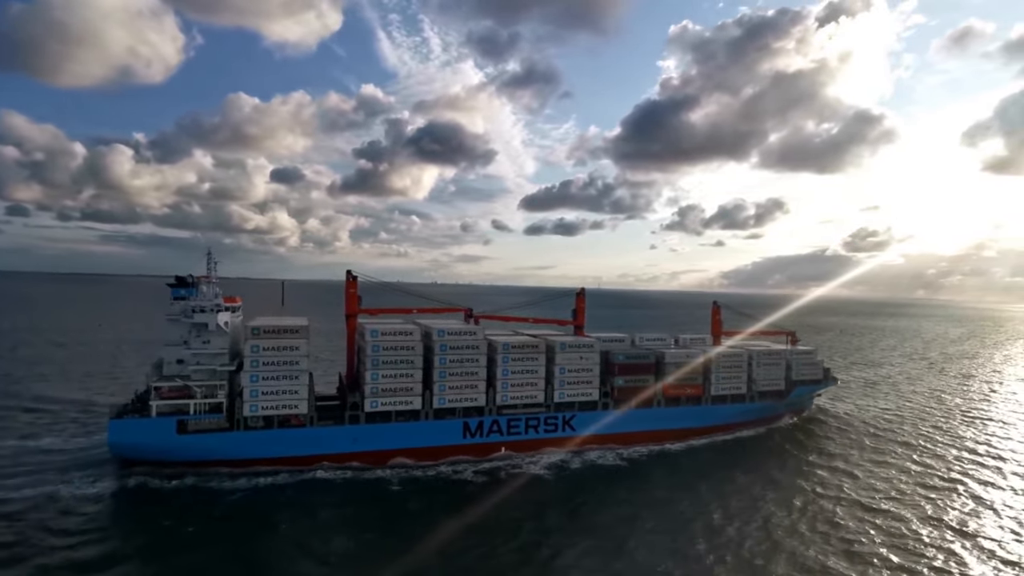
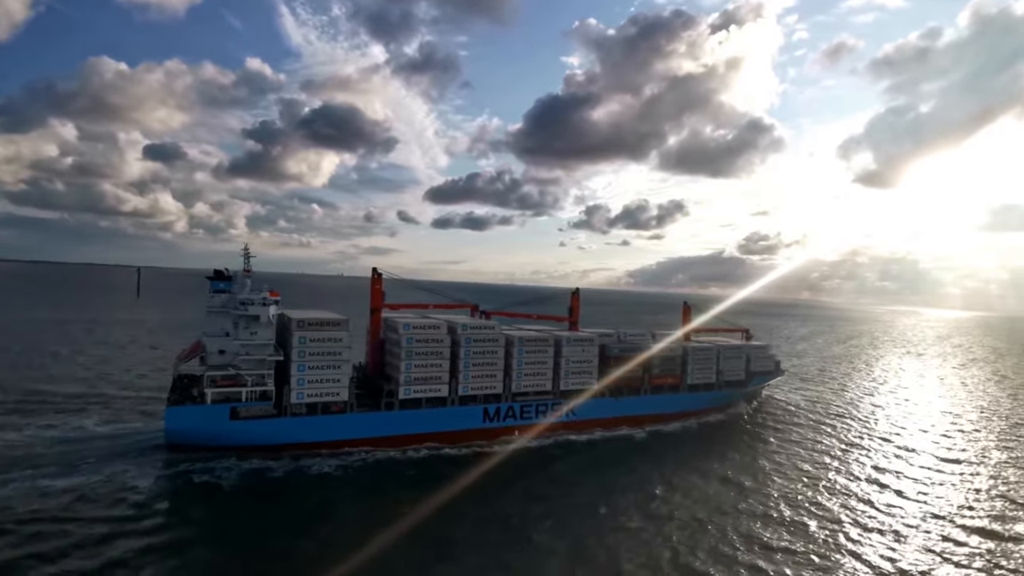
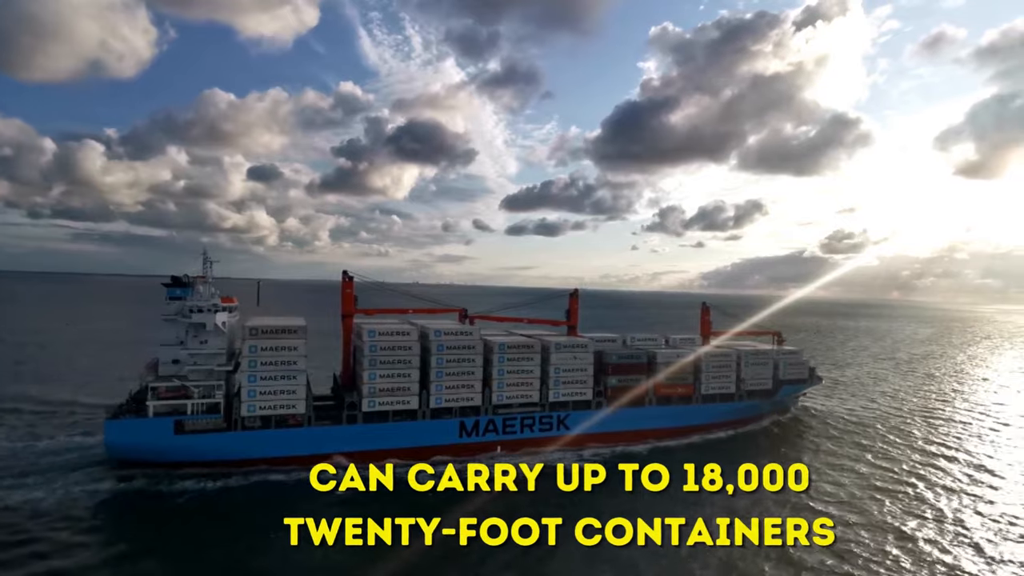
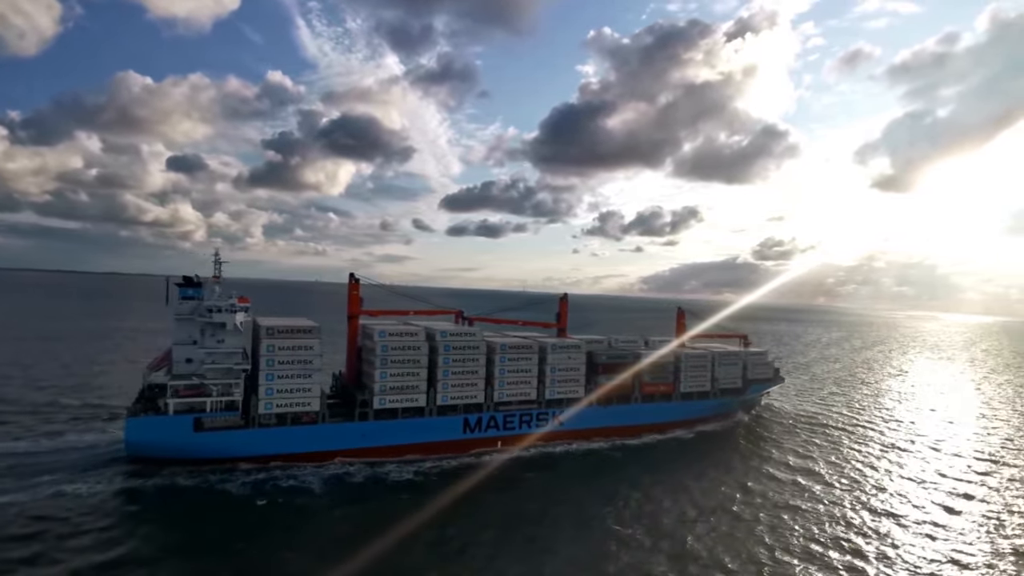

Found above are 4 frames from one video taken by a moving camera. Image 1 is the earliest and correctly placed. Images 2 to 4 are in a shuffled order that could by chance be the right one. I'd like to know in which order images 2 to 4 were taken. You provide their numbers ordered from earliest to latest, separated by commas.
3, 4, 2
